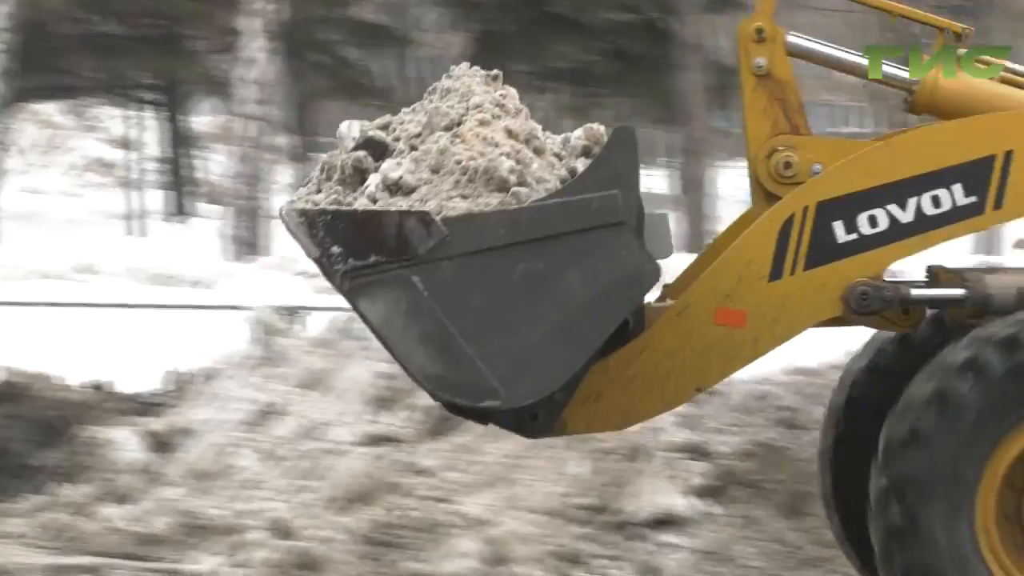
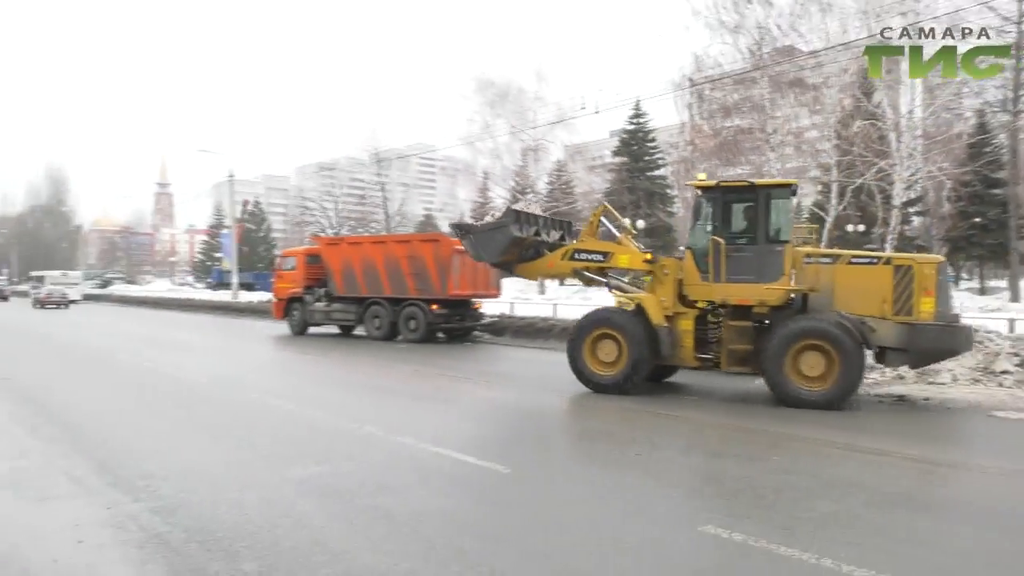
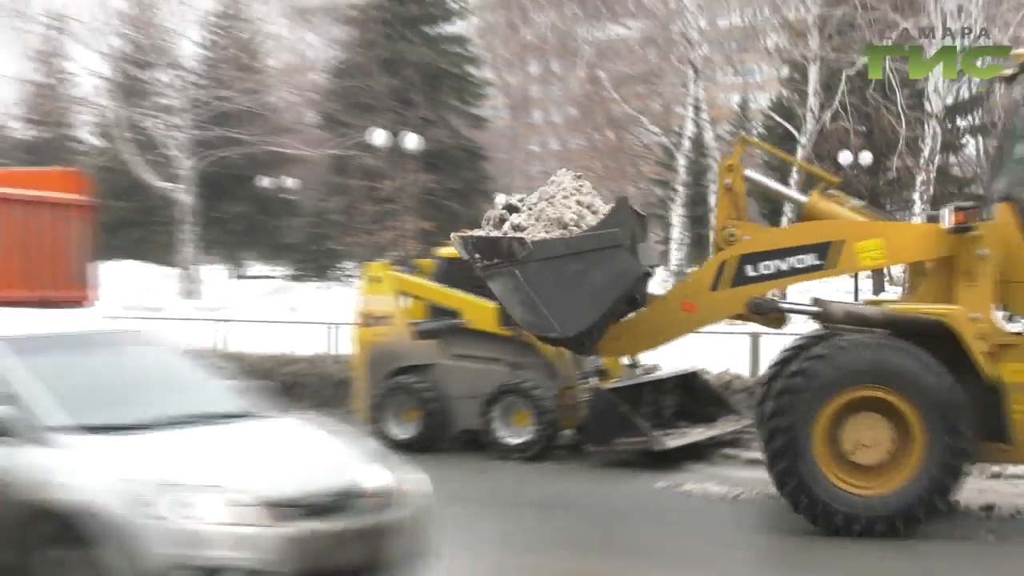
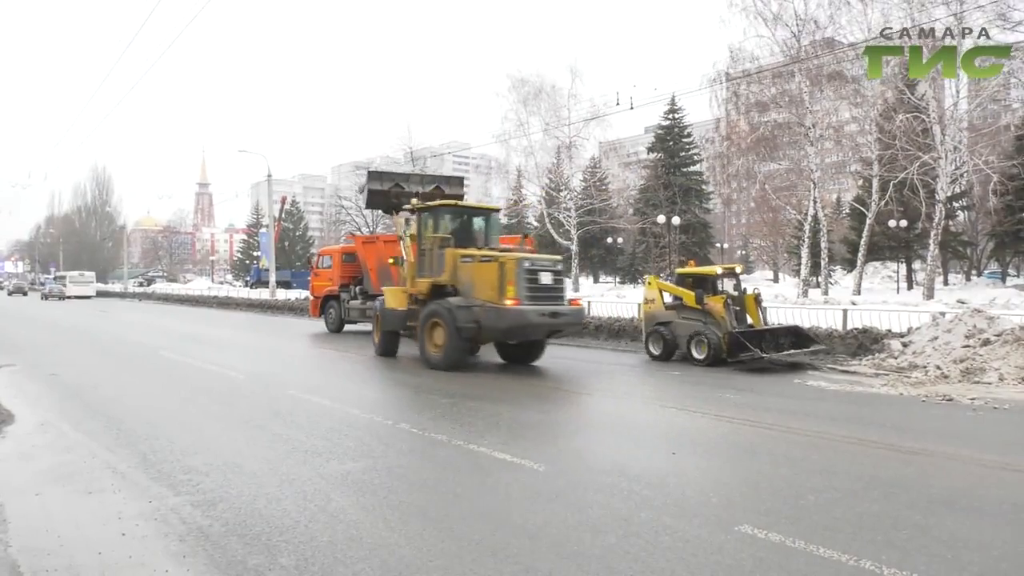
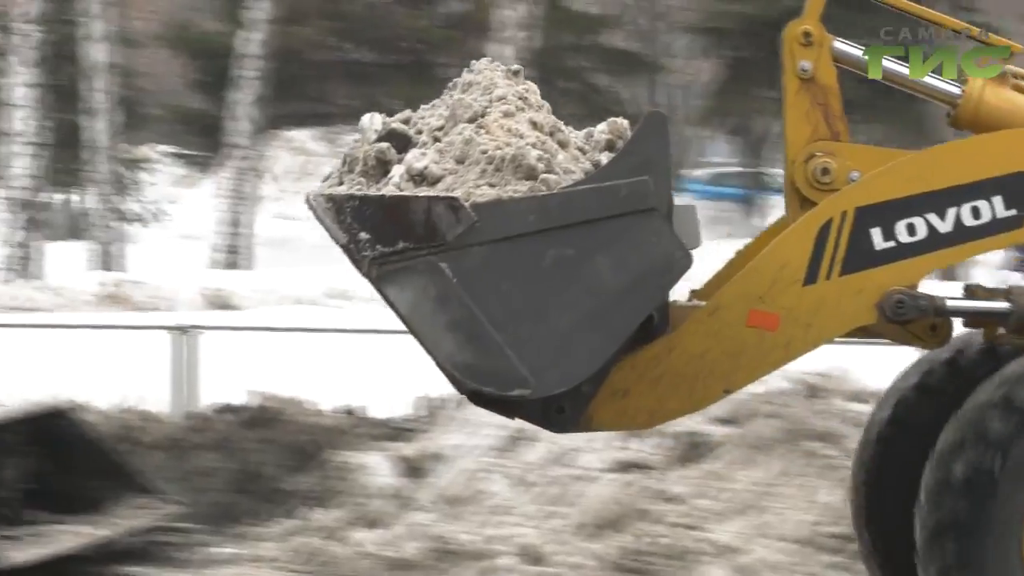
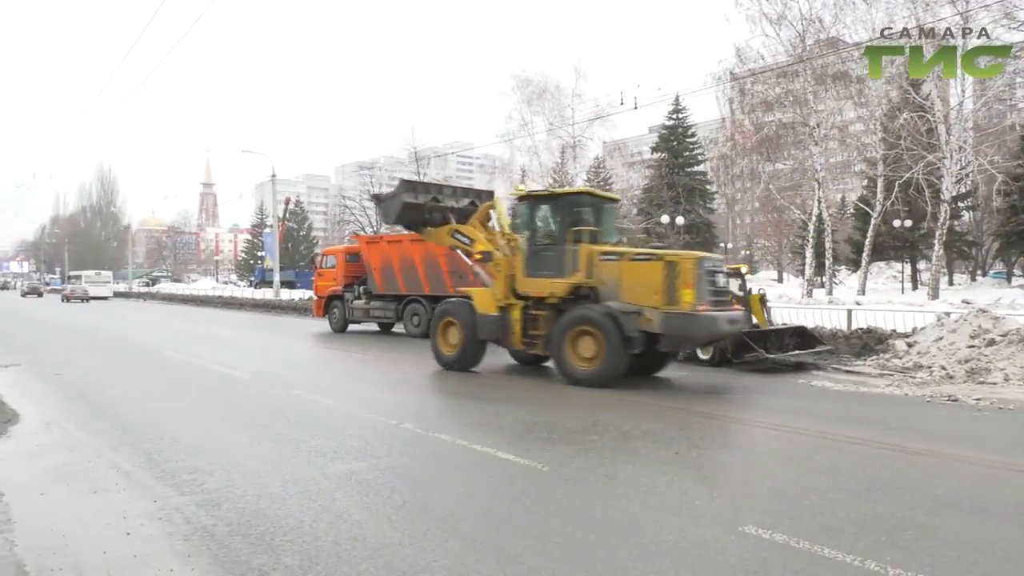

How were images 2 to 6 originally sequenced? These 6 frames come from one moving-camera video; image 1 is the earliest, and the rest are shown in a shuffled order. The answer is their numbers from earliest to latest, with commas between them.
5, 3, 2, 6, 4
